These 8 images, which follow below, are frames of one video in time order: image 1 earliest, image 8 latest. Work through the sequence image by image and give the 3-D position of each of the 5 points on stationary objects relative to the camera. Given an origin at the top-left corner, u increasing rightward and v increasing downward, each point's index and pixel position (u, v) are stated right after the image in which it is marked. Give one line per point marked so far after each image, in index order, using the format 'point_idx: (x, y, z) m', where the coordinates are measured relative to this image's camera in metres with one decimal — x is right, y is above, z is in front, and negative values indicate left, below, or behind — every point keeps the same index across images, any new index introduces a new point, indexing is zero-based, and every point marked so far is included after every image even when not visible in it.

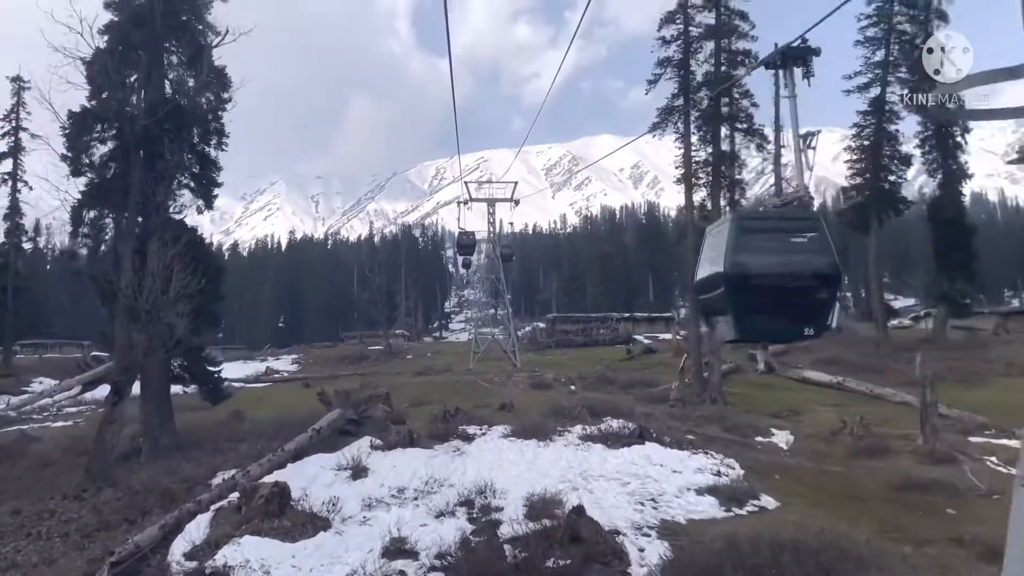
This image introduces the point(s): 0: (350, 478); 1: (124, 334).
0: (-3.5, -4.1, +18.7) m
1: (-8.7, -1.0, +19.4) m
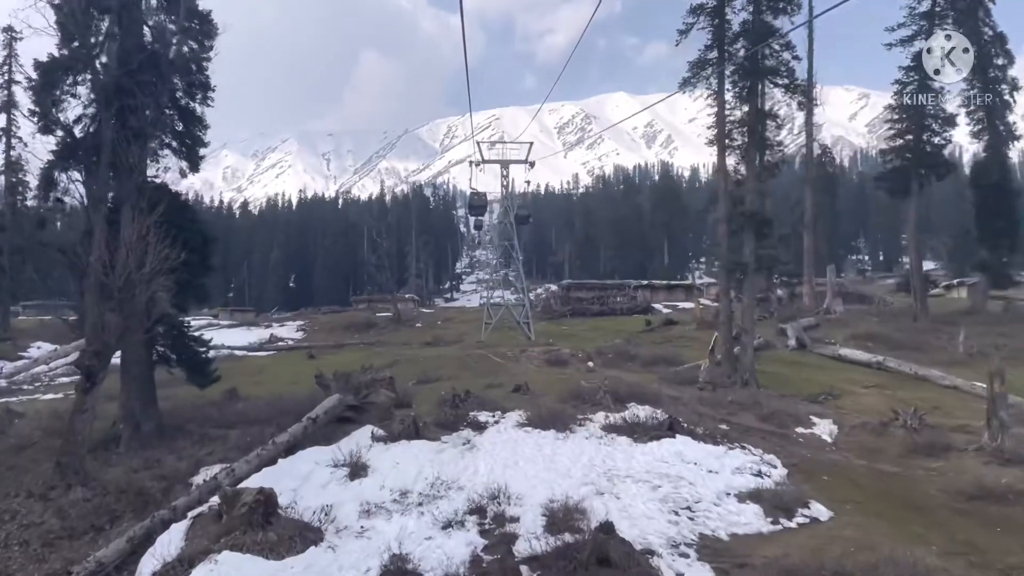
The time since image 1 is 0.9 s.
0: (-3.2, -3.7, +16.7) m
1: (-8.4, -0.5, +17.3) m
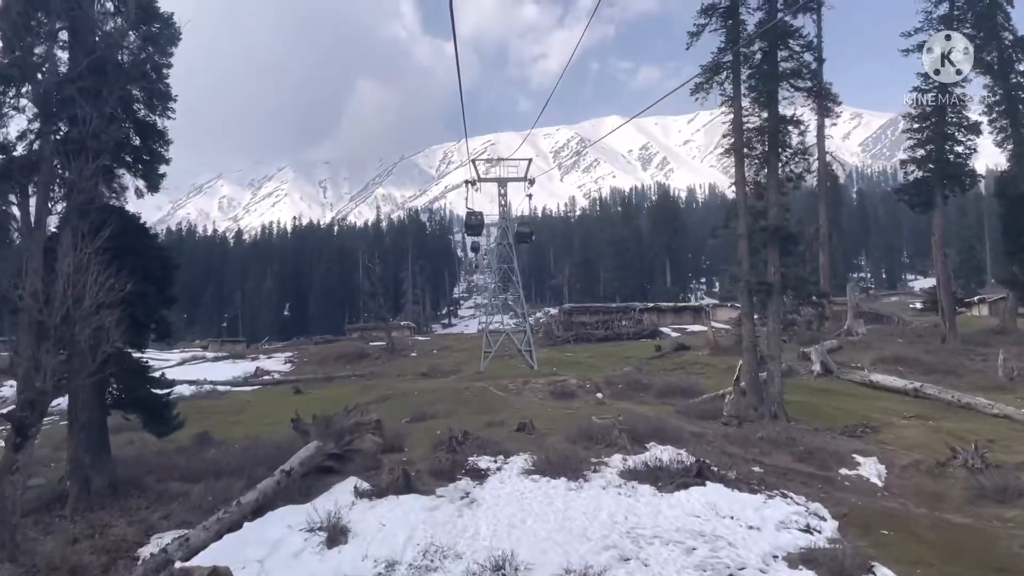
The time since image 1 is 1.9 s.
0: (-3.1, -4.2, +14.1) m
1: (-8.3, -1.1, +14.8) m
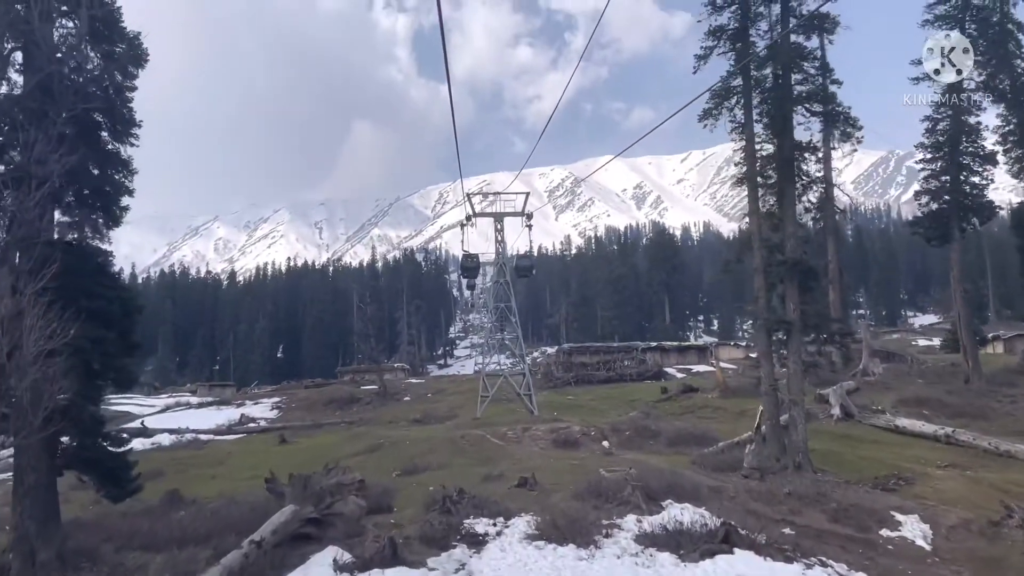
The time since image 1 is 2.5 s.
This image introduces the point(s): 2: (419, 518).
0: (-3.0, -4.8, +12.0) m
1: (-8.3, -1.8, +12.8) m
2: (-1.9, -4.7, +17.8) m
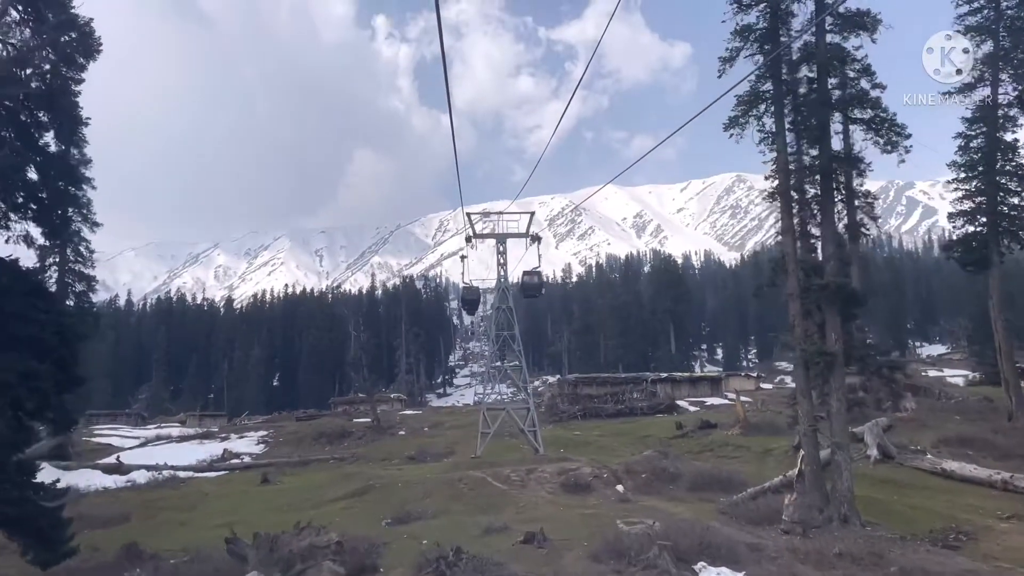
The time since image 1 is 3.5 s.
0: (-2.9, -5.0, +9.3) m
1: (-8.2, -2.1, +10.2) m
2: (-1.8, -5.2, +15.1) m
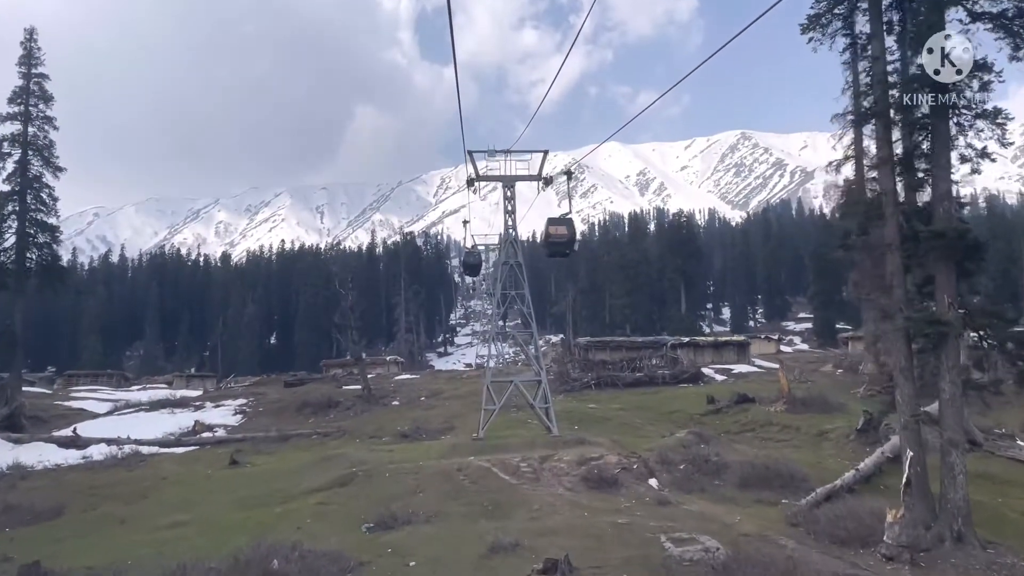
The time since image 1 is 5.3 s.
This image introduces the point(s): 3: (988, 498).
0: (-2.7, -4.6, +4.9) m
1: (-7.9, -1.6, +5.7) m
2: (-1.6, -4.5, +10.7) m
3: (+9.9, -4.3, +17.9) m
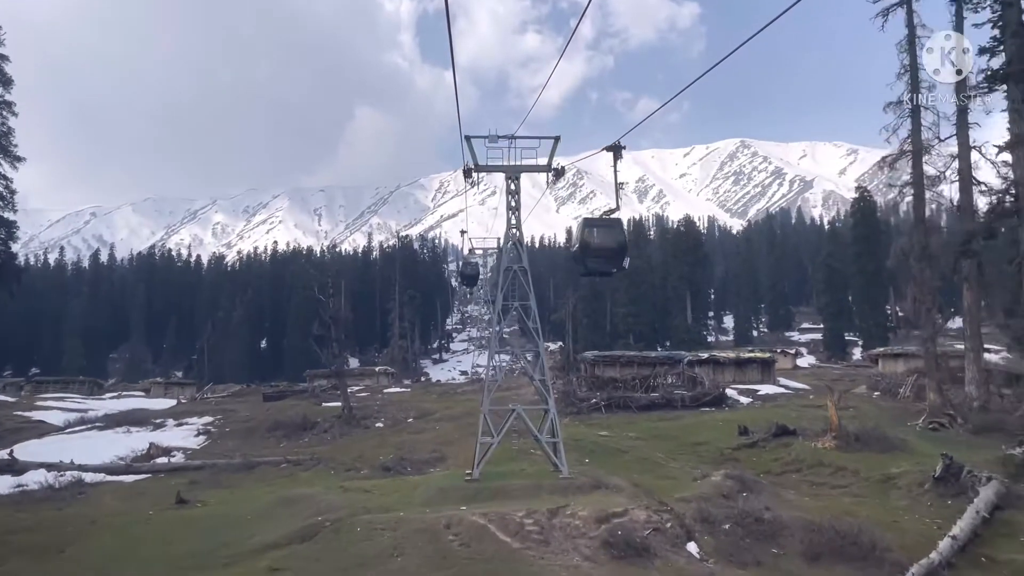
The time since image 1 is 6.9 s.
0: (-2.6, -4.7, +0.7) m
1: (-7.8, -1.6, +1.4) m
2: (-1.5, -4.6, +6.5) m
3: (+9.9, -4.6, +13.7) m
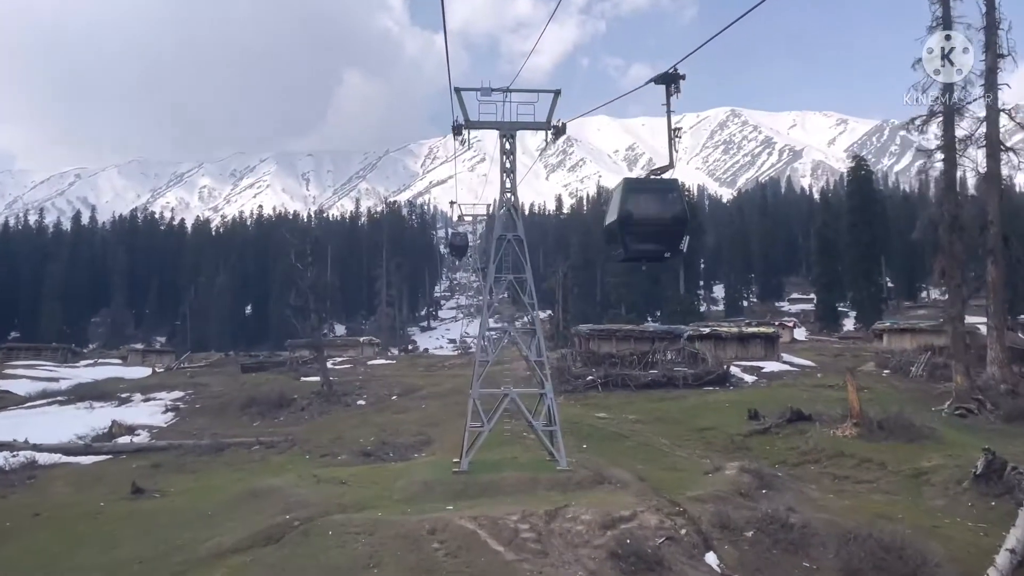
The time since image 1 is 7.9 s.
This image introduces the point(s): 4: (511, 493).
0: (-2.5, -4.8, -1.4) m
1: (-7.7, -1.6, -0.8) m
2: (-1.5, -4.5, +4.4) m
3: (+9.8, -4.4, +11.8) m
4: (+0.1, -4.0, +16.9) m
